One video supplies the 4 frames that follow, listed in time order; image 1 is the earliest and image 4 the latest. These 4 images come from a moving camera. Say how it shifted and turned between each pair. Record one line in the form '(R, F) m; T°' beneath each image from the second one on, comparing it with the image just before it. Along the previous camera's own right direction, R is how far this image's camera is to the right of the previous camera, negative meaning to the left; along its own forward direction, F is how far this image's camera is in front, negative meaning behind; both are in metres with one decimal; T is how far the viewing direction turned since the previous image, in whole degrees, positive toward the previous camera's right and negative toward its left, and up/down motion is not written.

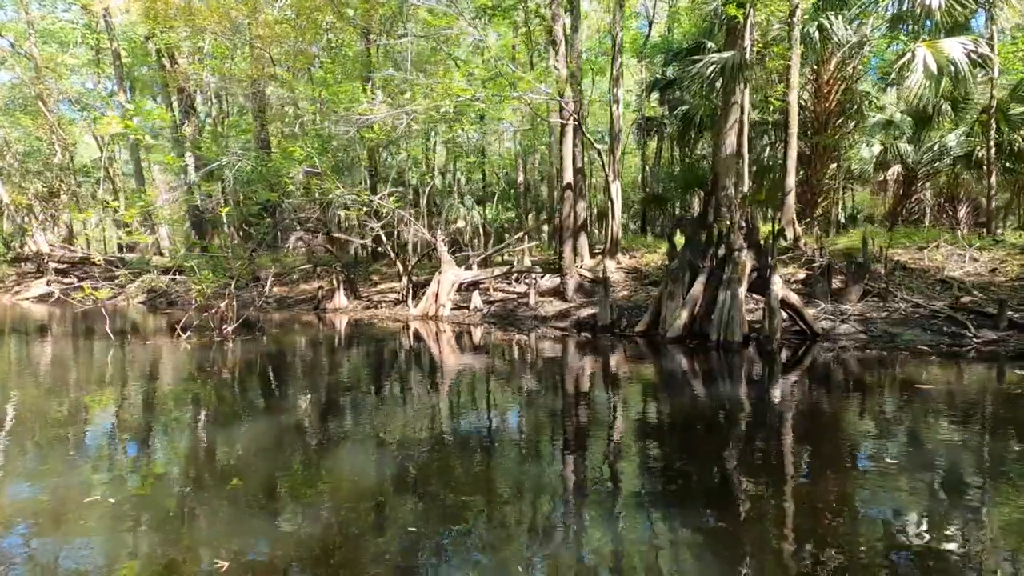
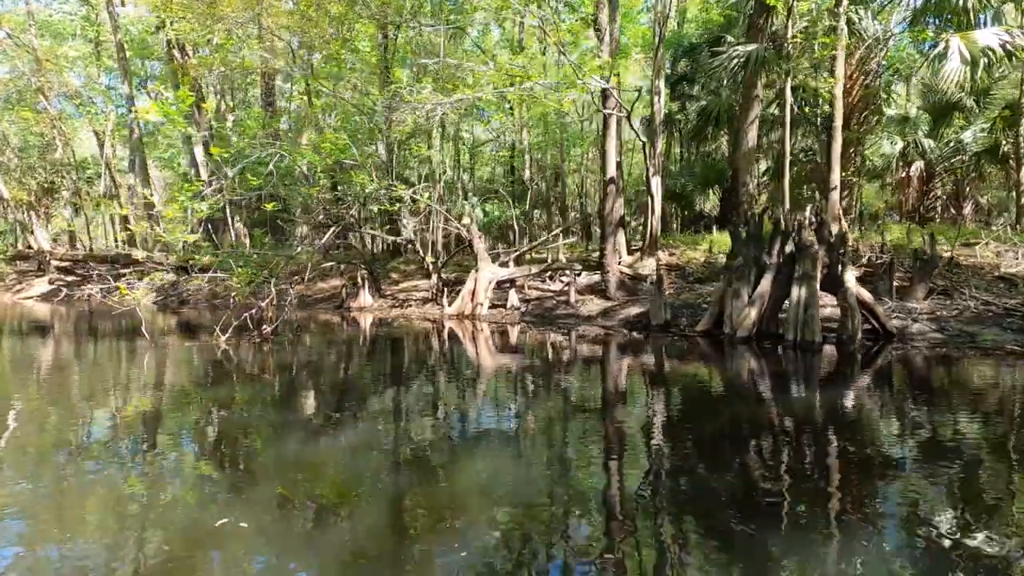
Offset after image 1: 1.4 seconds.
(-0.6, +0.3) m; +1°
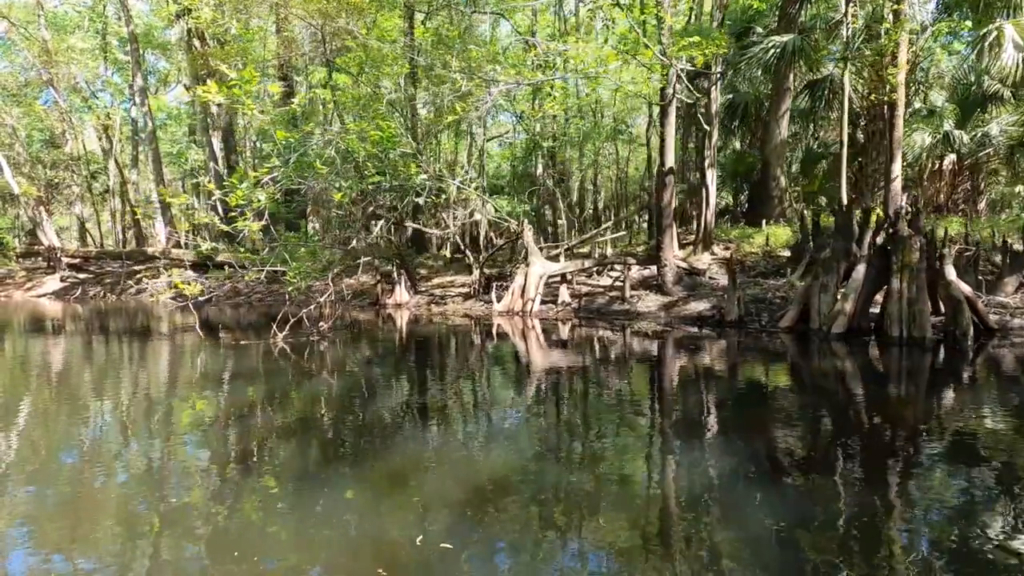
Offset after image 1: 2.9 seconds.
(-0.7, +0.4) m; 0°
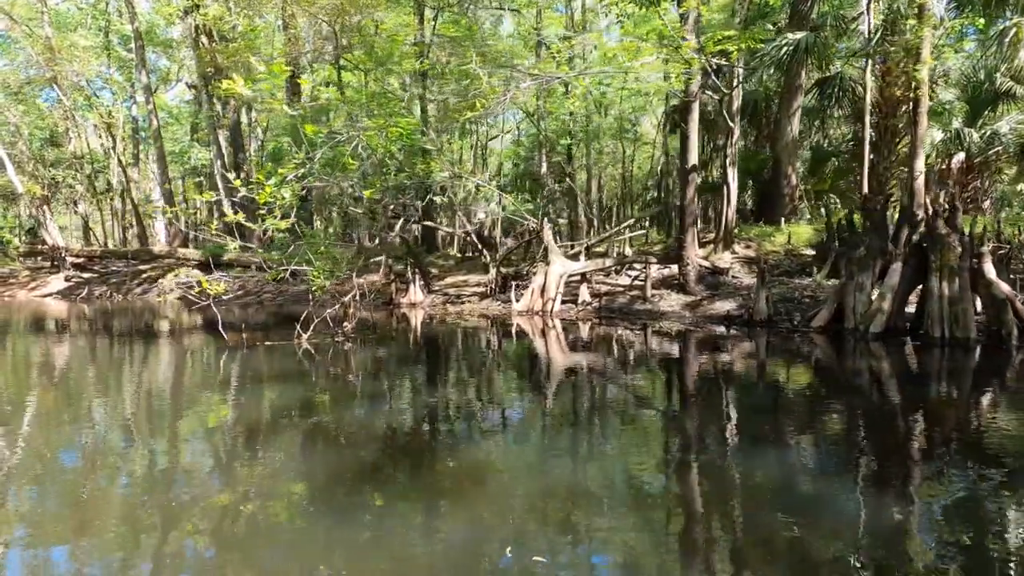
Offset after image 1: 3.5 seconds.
(-0.3, +0.1) m; 0°
